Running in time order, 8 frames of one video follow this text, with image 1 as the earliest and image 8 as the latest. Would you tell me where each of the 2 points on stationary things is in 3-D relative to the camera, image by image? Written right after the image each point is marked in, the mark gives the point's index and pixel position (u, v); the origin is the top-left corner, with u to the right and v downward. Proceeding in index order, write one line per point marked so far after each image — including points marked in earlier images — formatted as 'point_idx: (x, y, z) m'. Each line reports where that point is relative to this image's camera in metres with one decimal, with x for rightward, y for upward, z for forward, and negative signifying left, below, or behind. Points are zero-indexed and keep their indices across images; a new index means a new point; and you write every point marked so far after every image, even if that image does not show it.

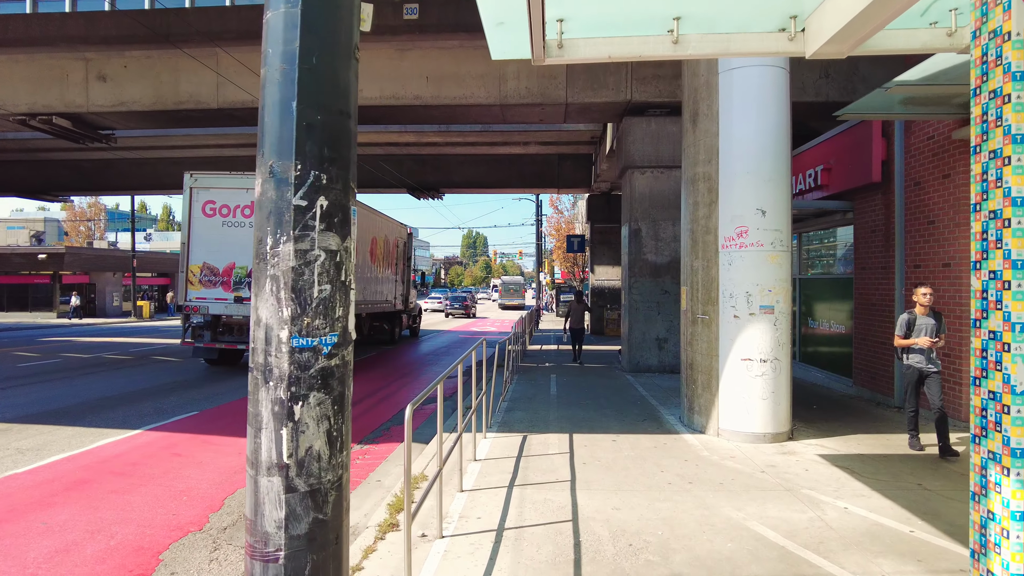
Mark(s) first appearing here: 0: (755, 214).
0: (+2.4, +0.7, +6.5) m
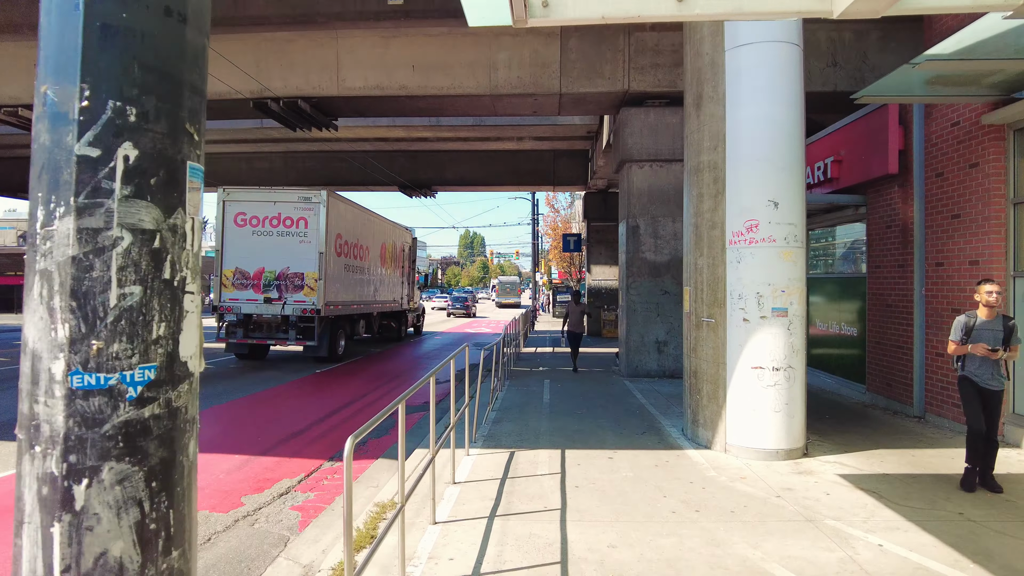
0: (+2.3, +0.7, +5.9) m
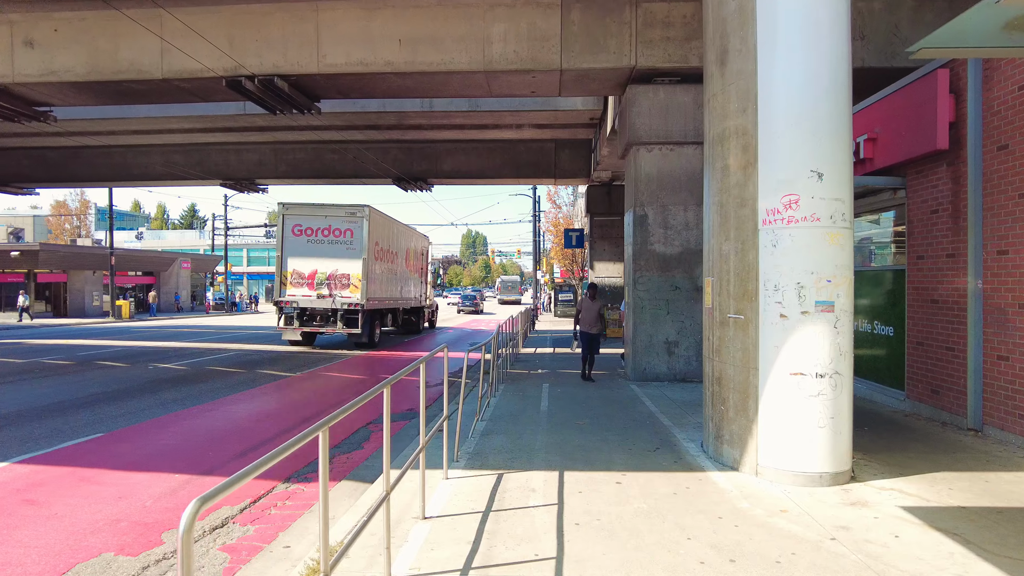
0: (+2.2, +0.8, +4.9) m
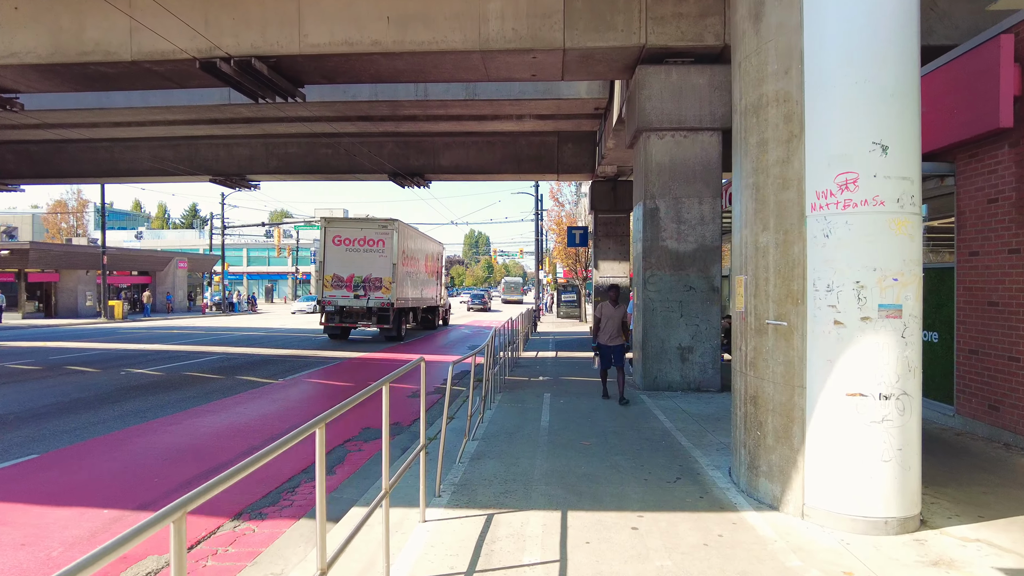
0: (+2.2, +0.8, +3.9) m
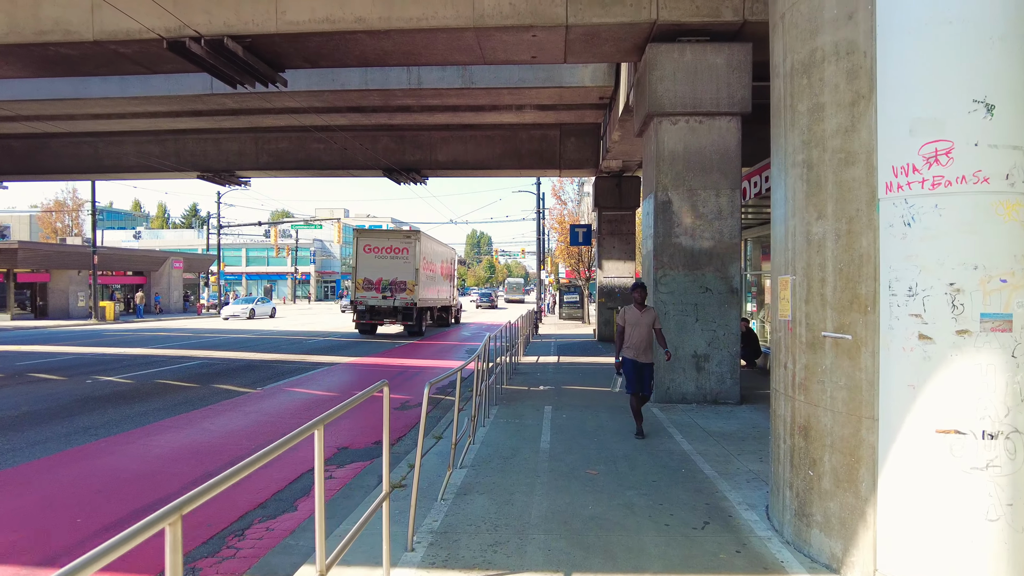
0: (+2.1, +0.8, +3.0) m
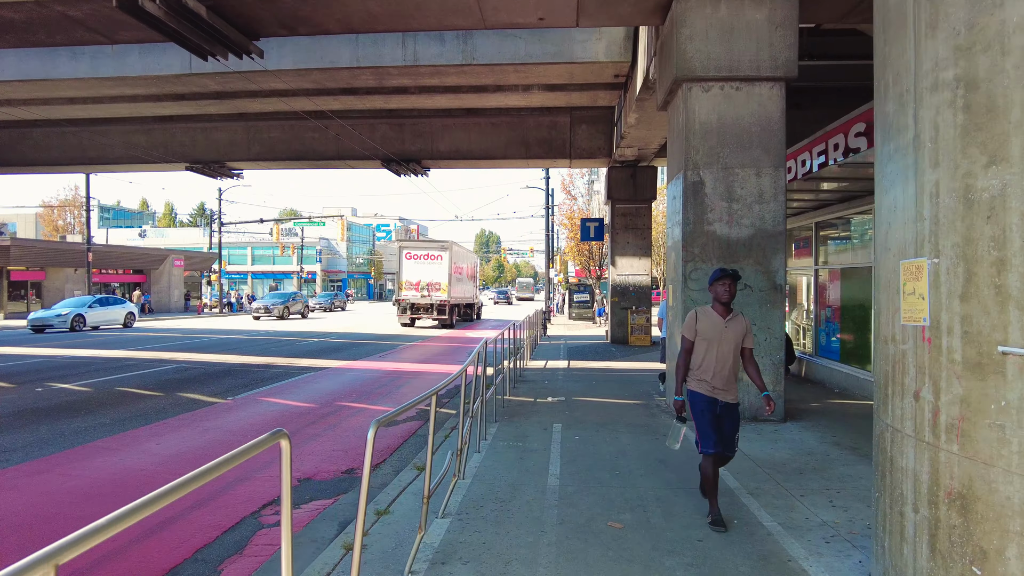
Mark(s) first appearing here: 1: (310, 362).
0: (+2.0, +0.8, +1.6) m
1: (-4.5, -1.6, +14.6) m
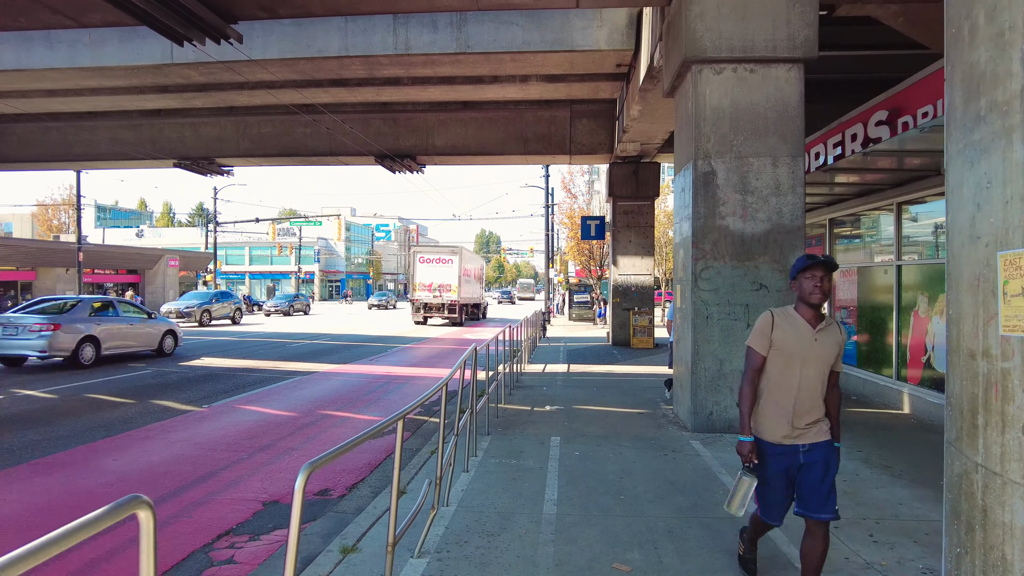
0: (+2.0, +0.8, +1.0) m
1: (-4.6, -1.6, +13.9) m
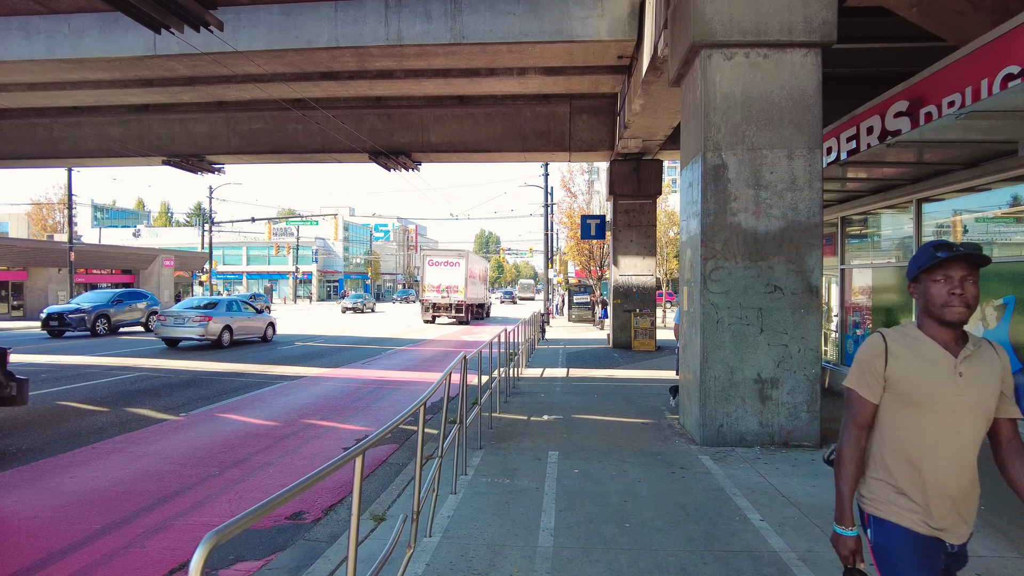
0: (+1.9, +0.8, +0.5) m
1: (-4.6, -1.7, +13.4) m
